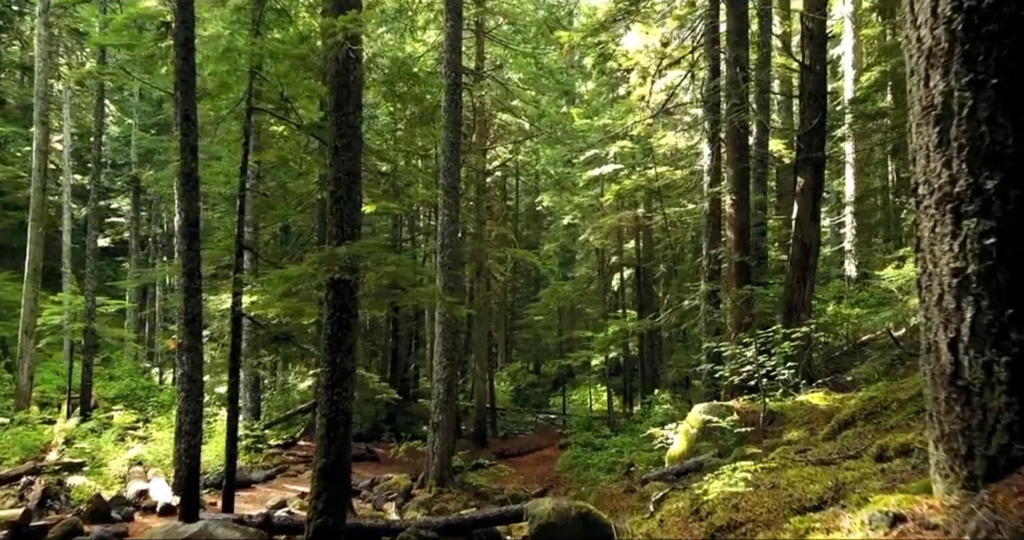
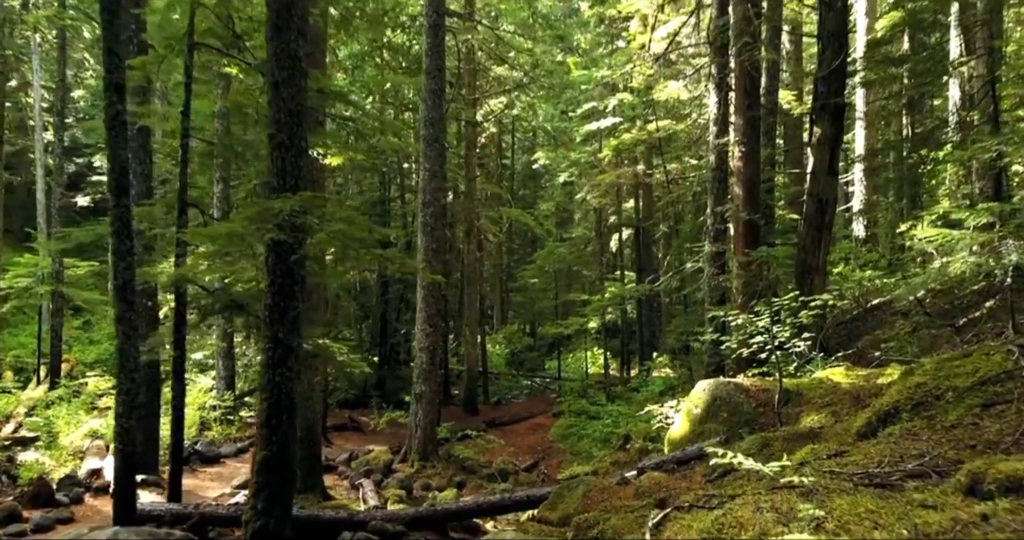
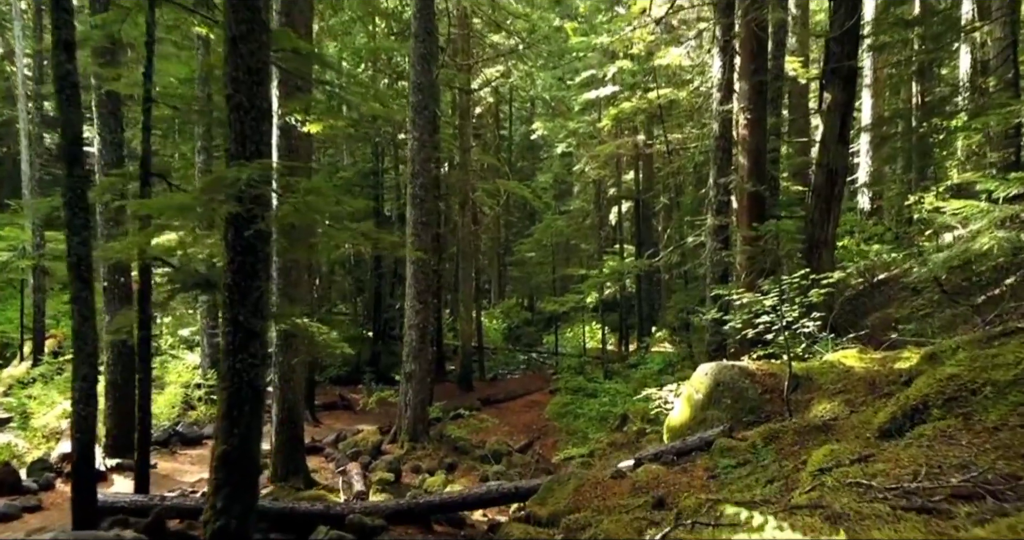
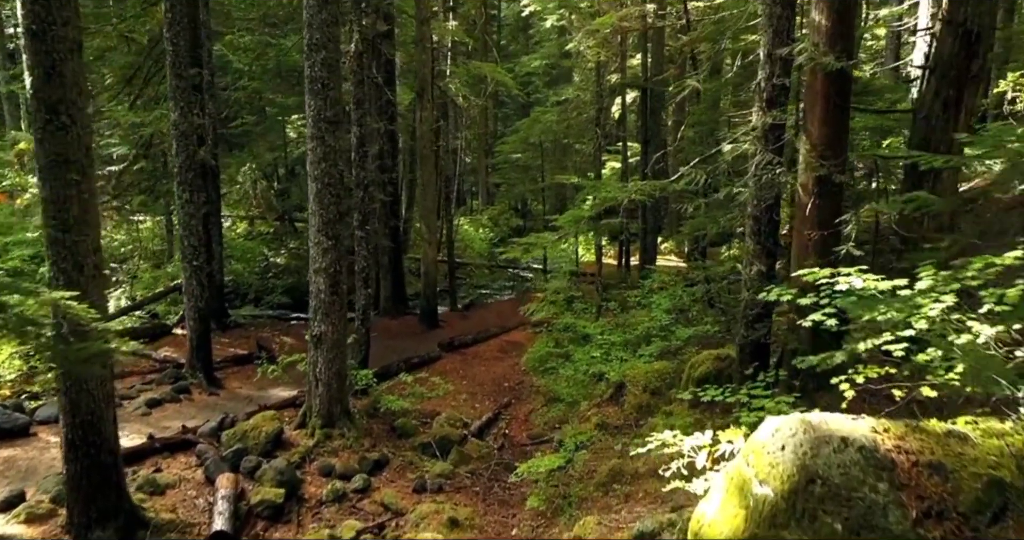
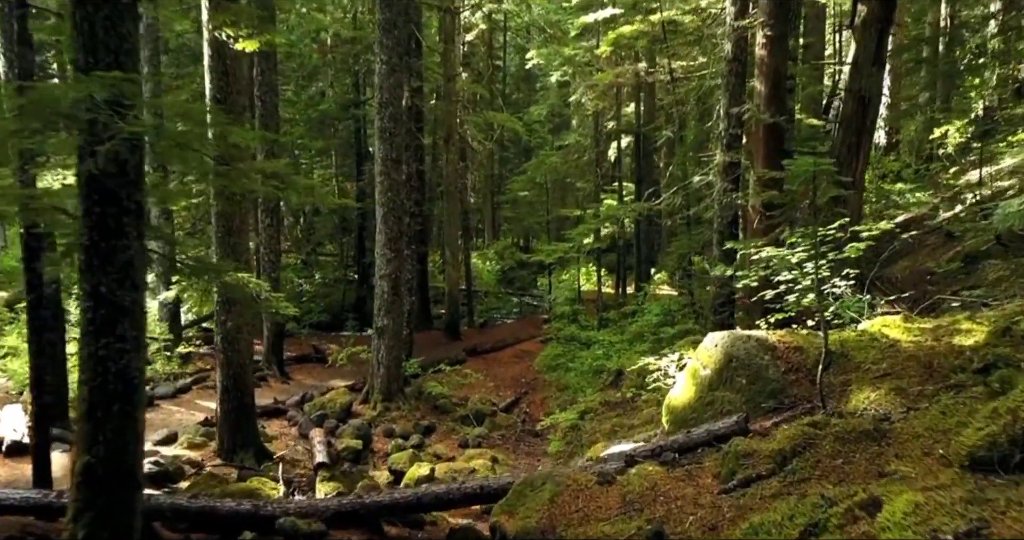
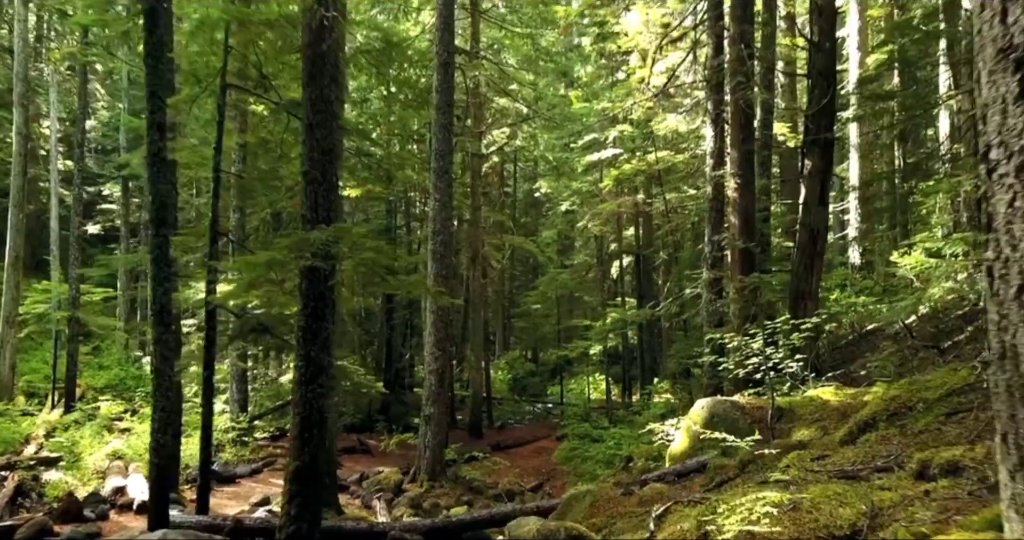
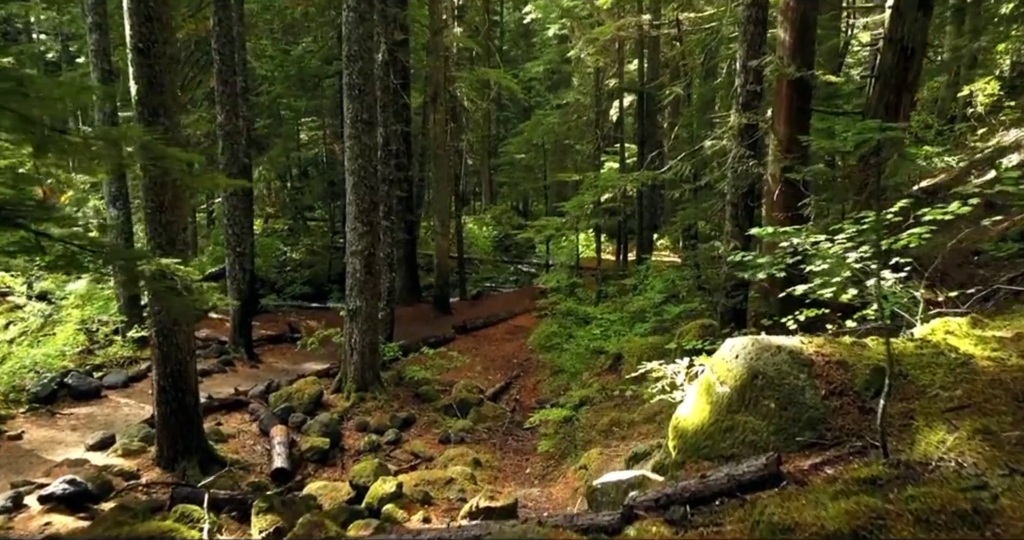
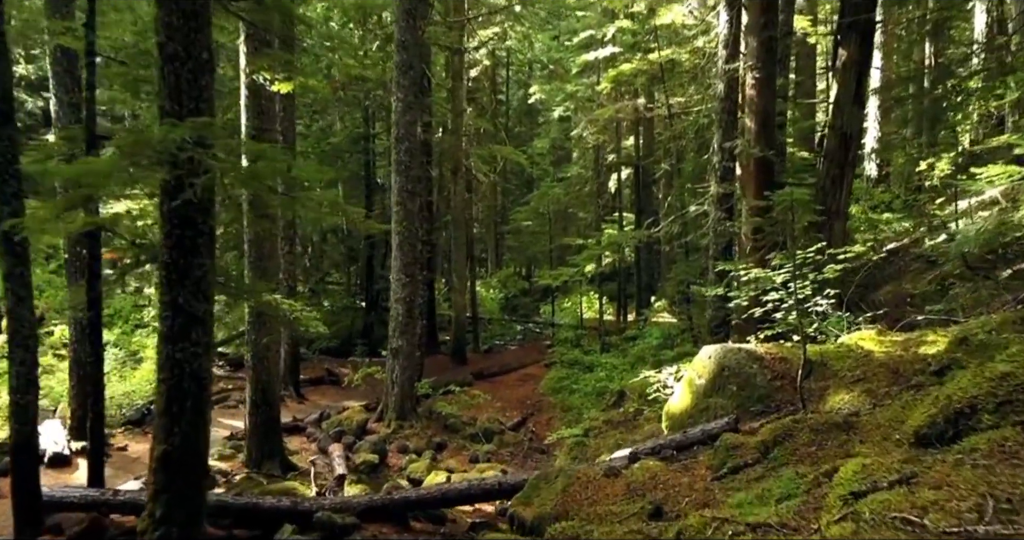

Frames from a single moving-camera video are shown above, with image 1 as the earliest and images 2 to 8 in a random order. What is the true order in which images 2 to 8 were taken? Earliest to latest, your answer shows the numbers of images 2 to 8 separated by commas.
6, 2, 3, 8, 5, 7, 4
